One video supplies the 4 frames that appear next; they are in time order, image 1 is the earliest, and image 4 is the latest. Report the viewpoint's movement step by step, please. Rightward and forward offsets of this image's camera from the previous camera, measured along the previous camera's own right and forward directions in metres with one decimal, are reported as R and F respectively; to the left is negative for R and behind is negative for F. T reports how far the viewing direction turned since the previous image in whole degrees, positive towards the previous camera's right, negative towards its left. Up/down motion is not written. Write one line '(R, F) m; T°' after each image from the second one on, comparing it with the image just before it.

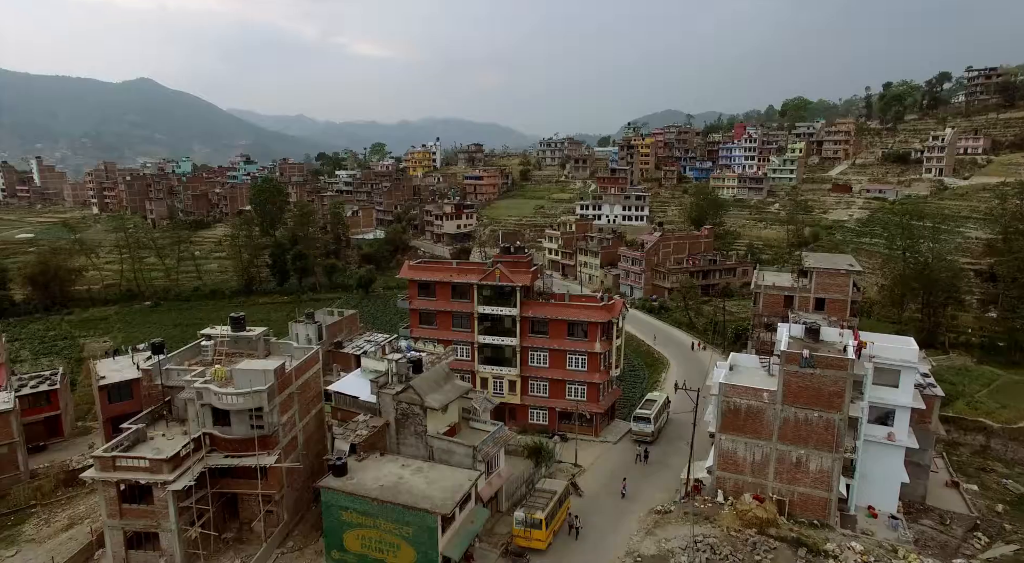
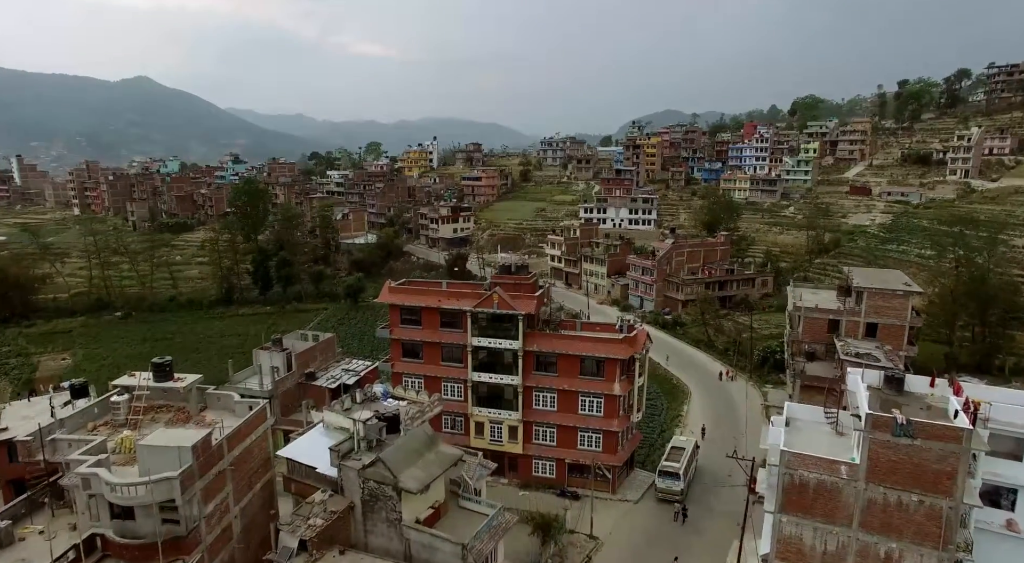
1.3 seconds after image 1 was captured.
(-0.1, +4.7) m; 0°
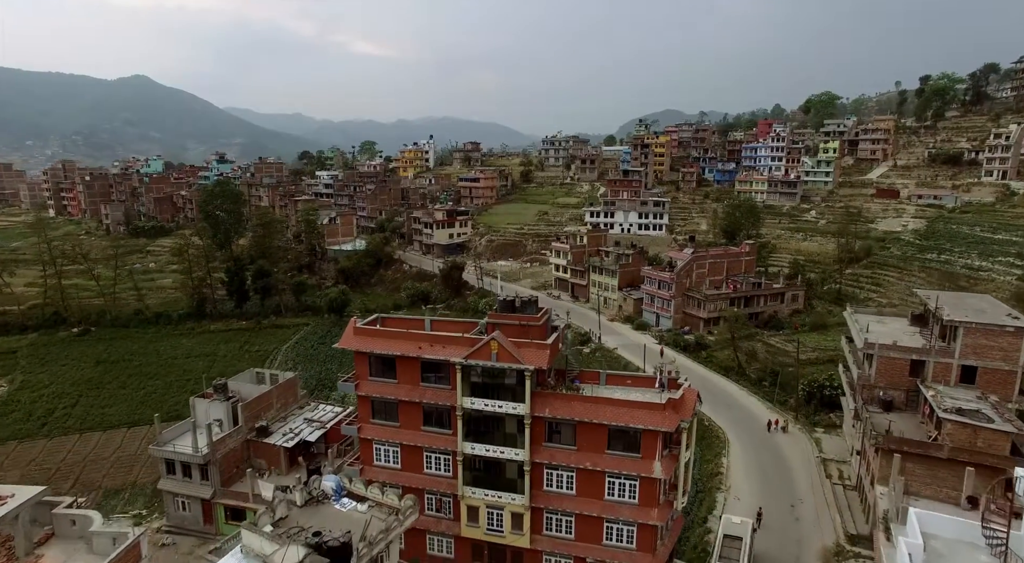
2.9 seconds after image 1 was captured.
(-0.1, +5.9) m; 0°
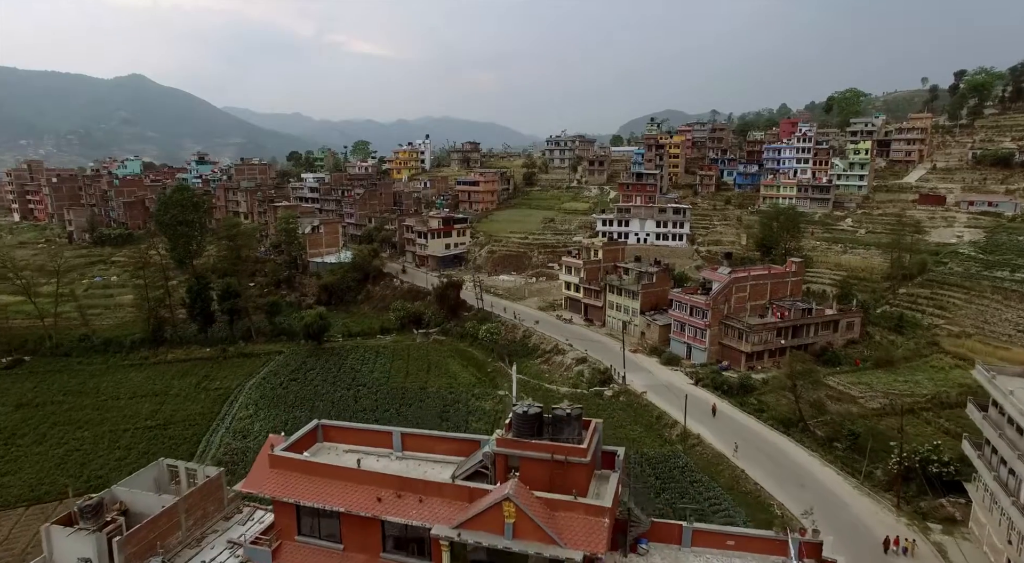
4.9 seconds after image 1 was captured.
(-0.4, +7.7) m; 0°
